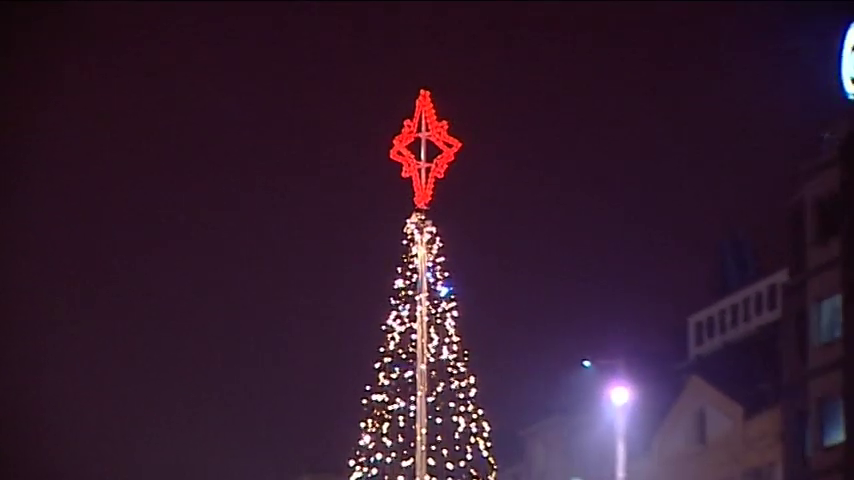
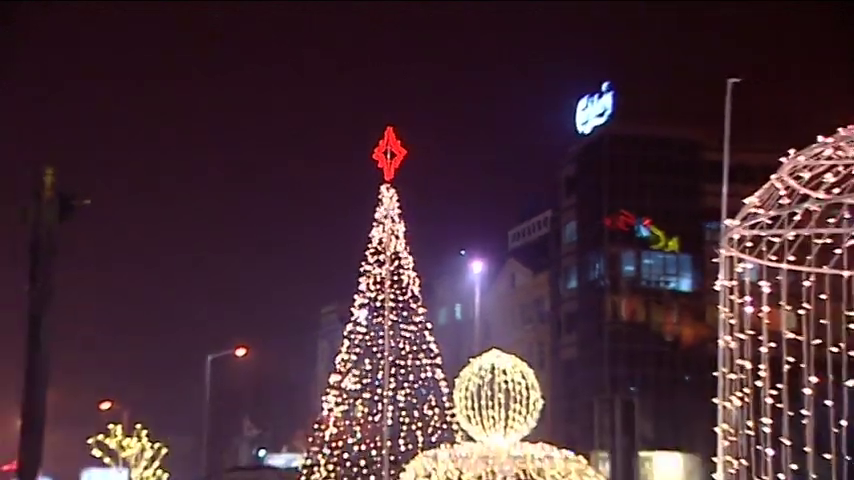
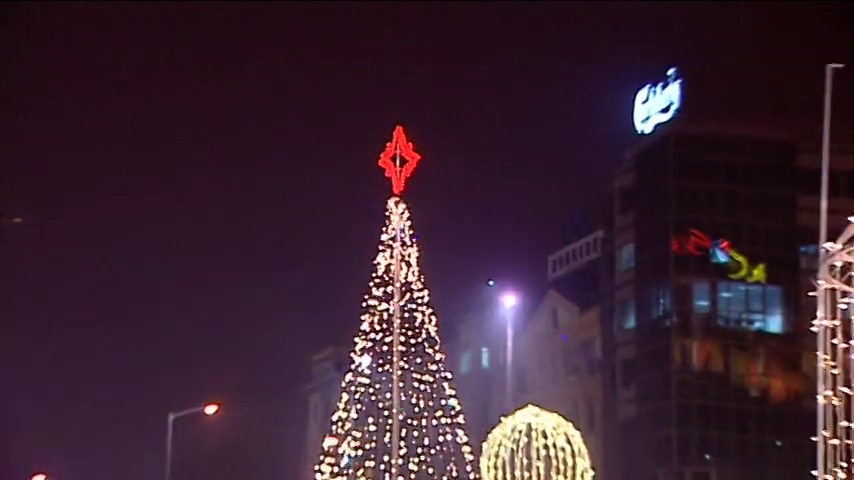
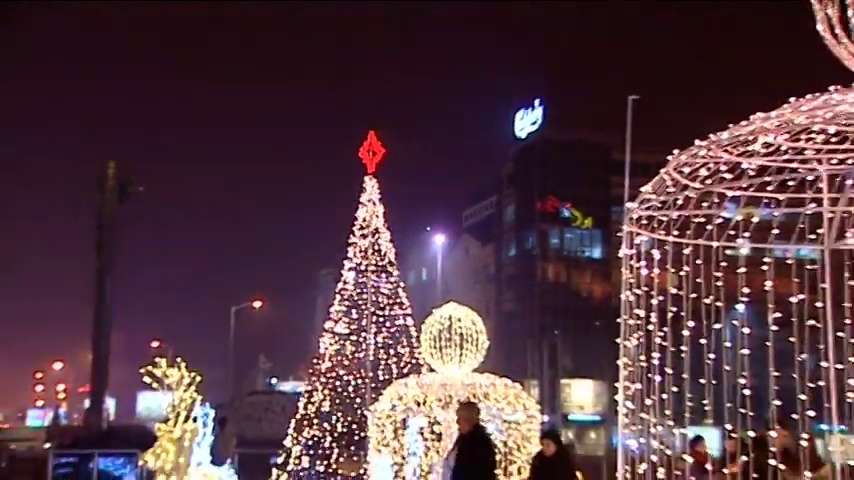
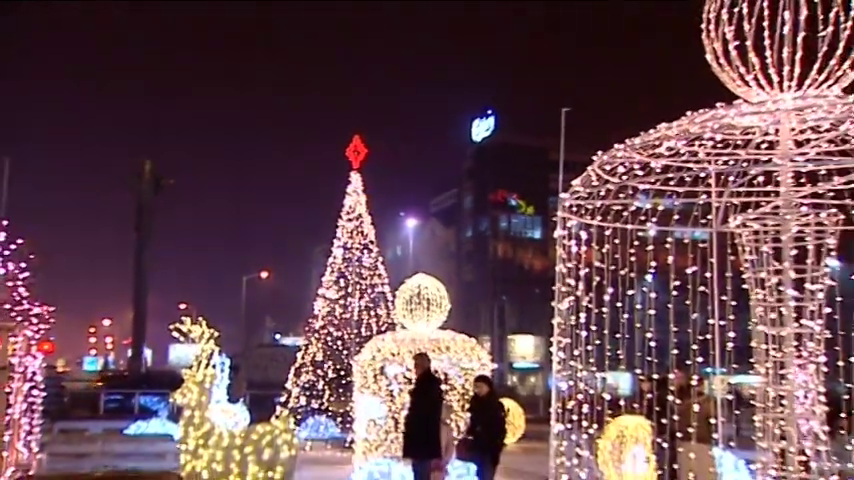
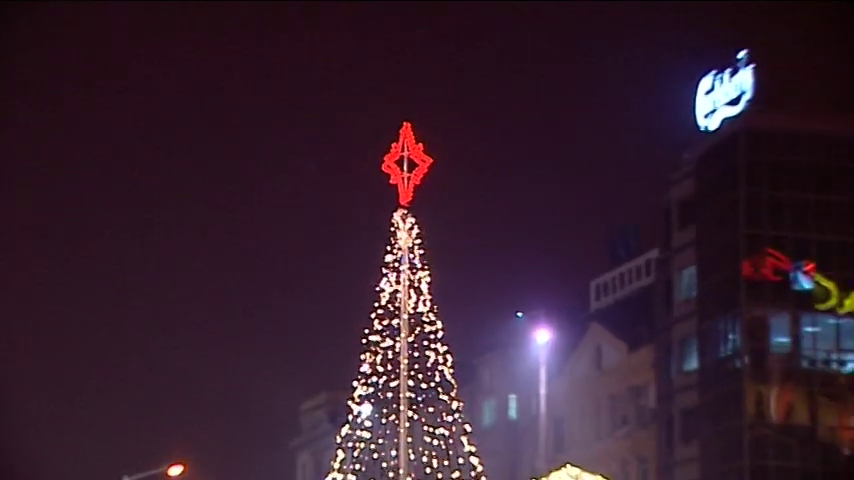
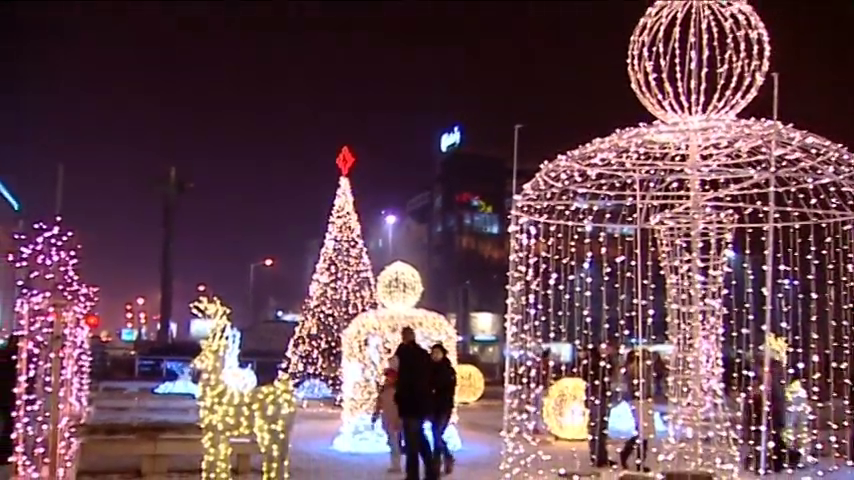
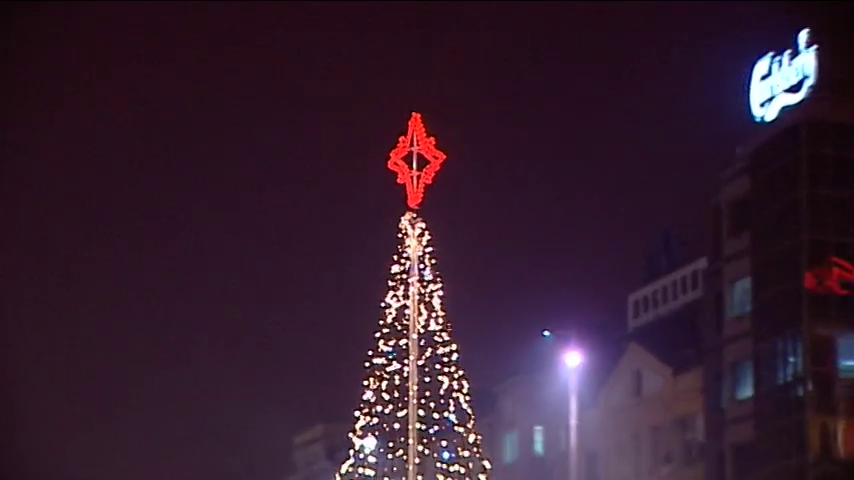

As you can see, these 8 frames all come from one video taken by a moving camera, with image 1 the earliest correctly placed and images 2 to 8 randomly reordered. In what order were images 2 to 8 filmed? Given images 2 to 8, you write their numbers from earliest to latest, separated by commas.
8, 6, 3, 2, 4, 5, 7
